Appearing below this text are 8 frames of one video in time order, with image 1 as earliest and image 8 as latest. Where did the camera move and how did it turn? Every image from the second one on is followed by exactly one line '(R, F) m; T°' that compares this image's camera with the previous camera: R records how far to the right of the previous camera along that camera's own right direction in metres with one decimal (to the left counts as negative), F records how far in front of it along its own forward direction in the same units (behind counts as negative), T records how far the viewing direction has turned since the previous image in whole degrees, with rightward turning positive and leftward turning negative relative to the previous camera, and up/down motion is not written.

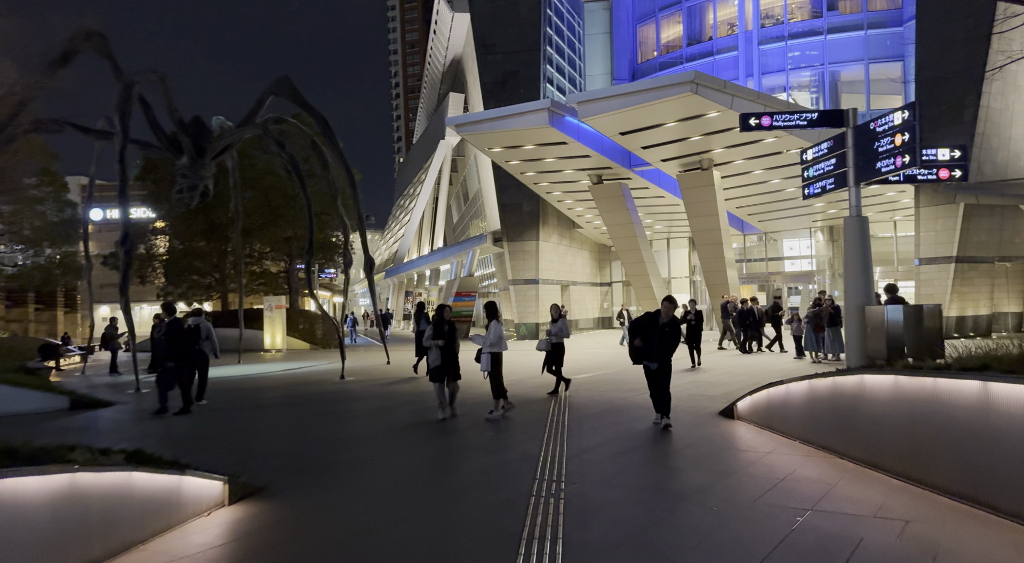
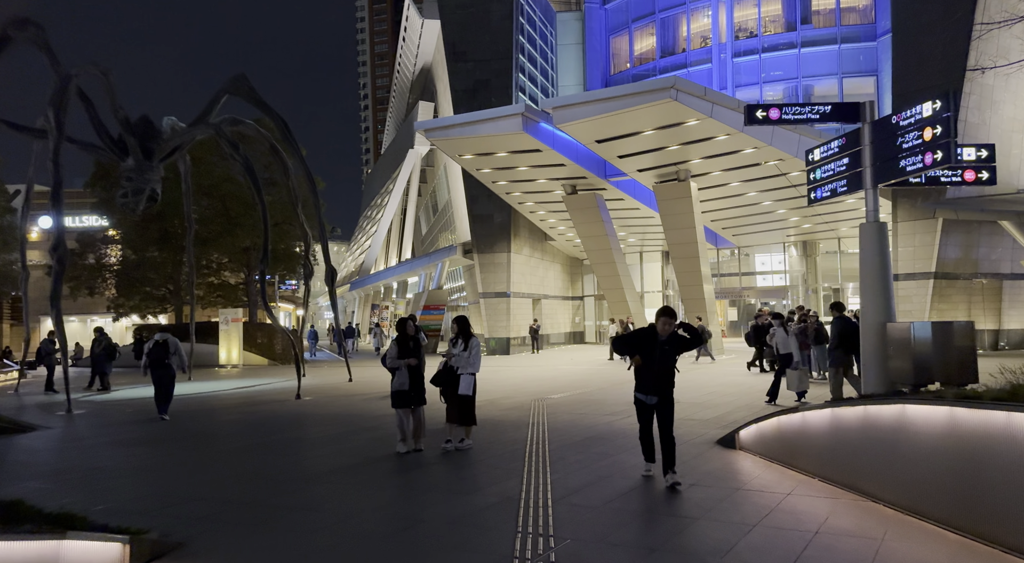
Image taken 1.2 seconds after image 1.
(-0.1, +1.1) m; +3°
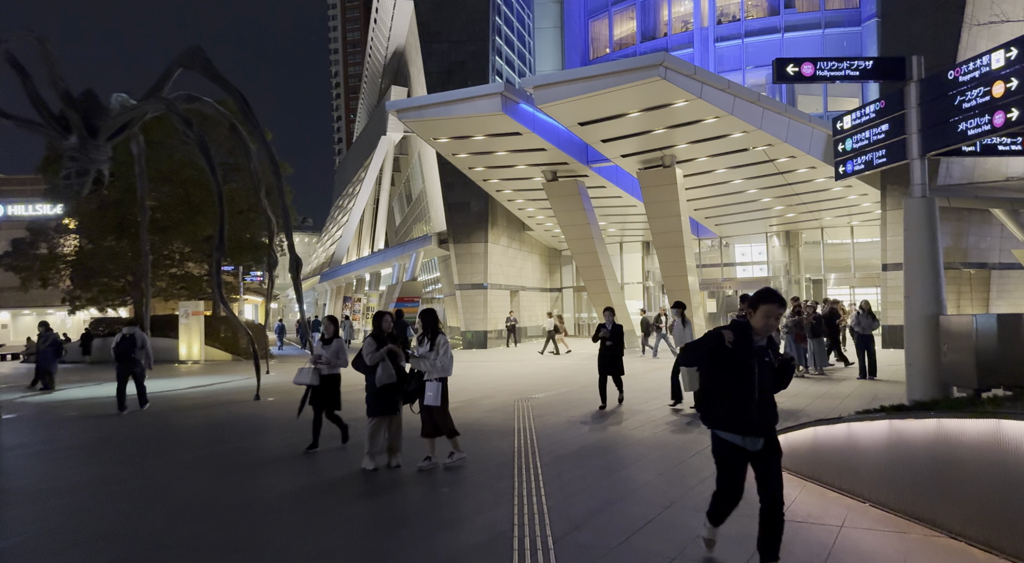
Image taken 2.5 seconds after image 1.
(-0.1, +1.2) m; +2°
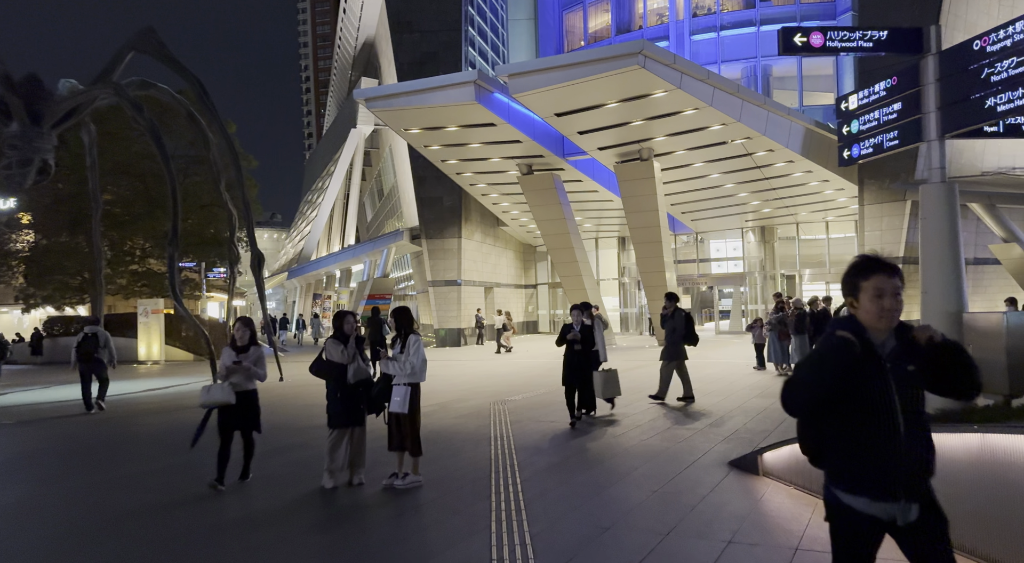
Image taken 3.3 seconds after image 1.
(0.0, +0.7) m; +2°
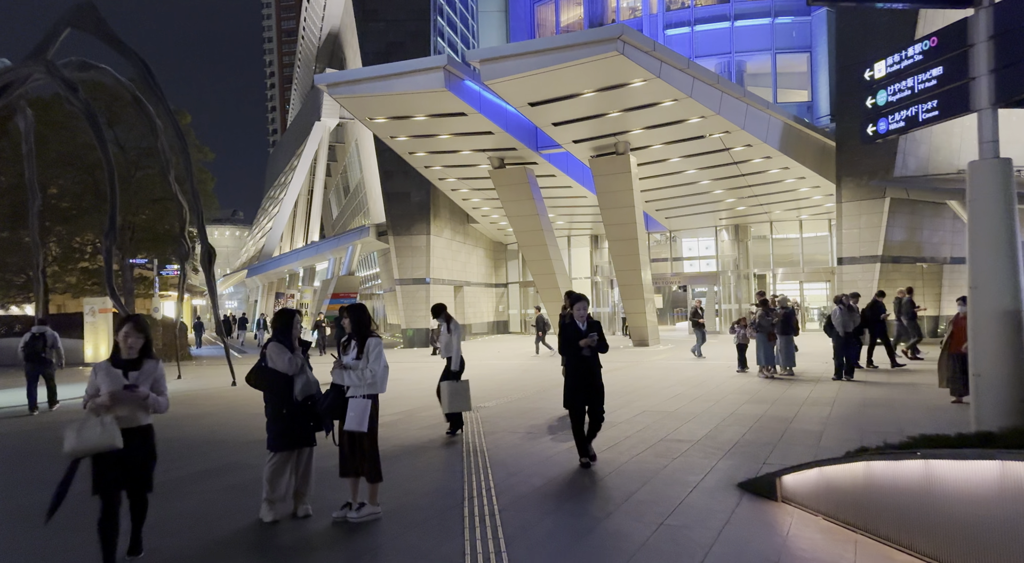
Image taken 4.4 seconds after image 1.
(-0.1, +1.0) m; +3°
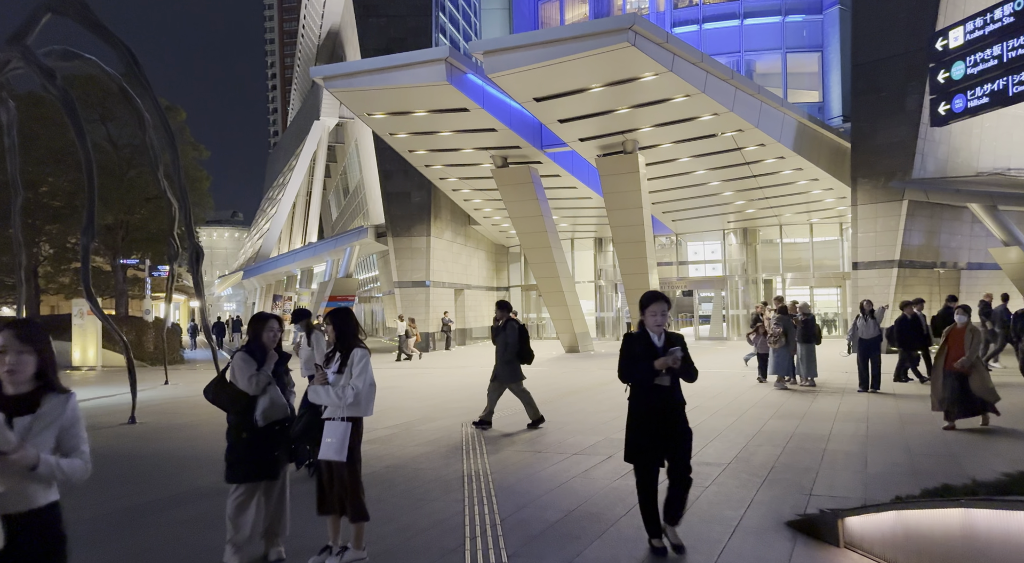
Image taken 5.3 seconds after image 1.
(-0.1, +0.8) m; 0°
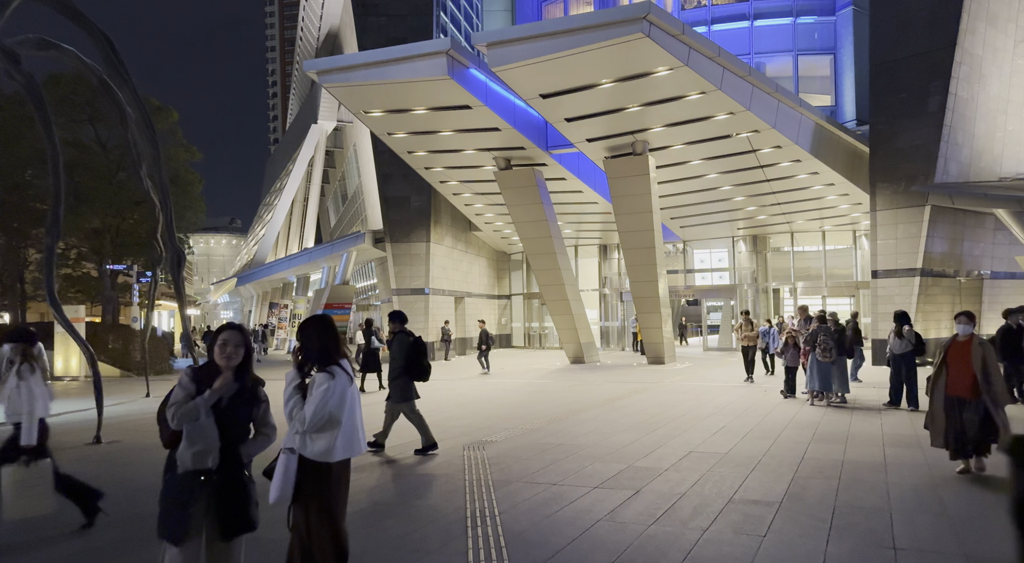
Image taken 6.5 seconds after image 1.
(-0.1, +1.0) m; 0°
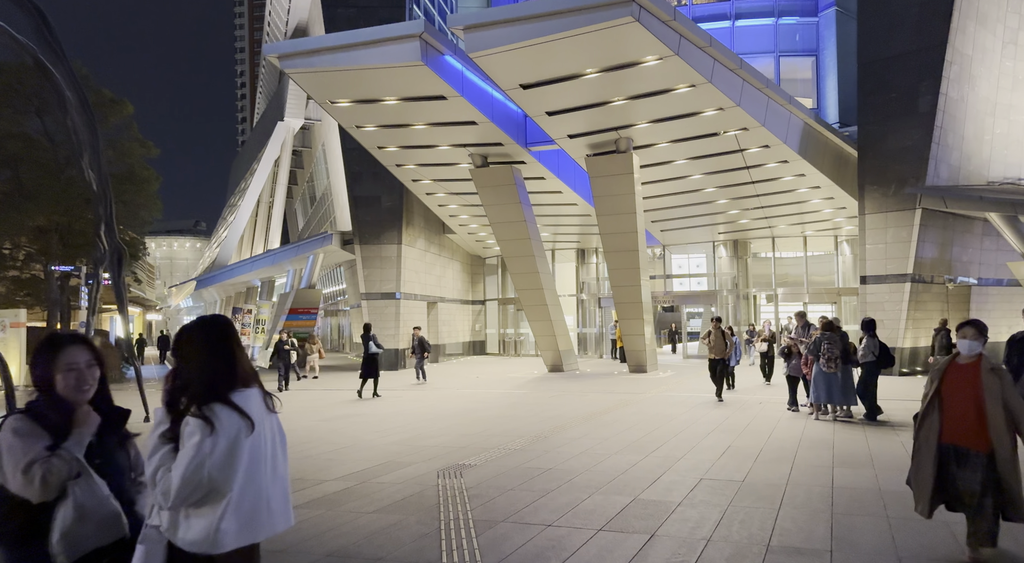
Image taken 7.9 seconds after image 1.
(-0.1, +1.2) m; +3°
